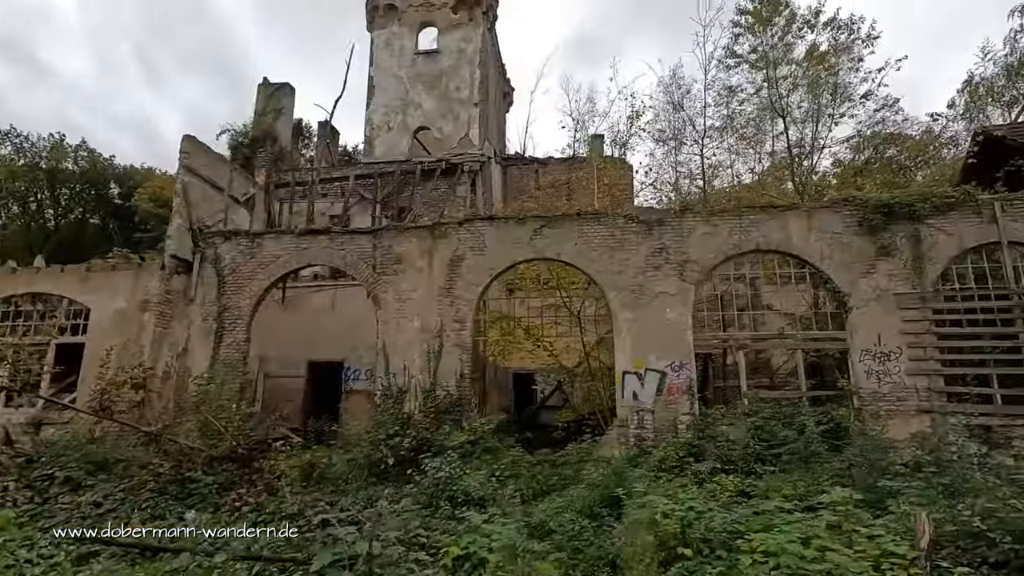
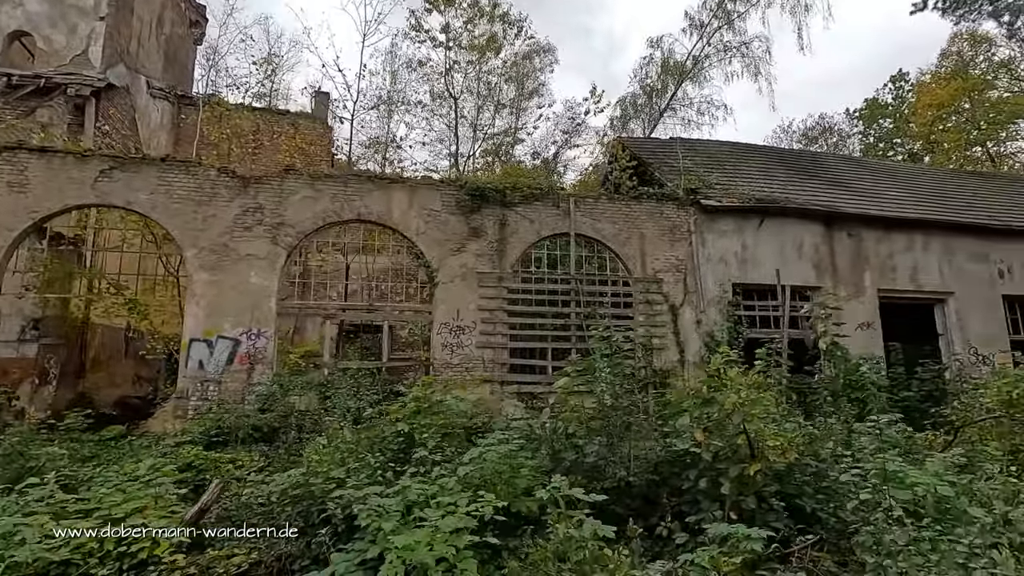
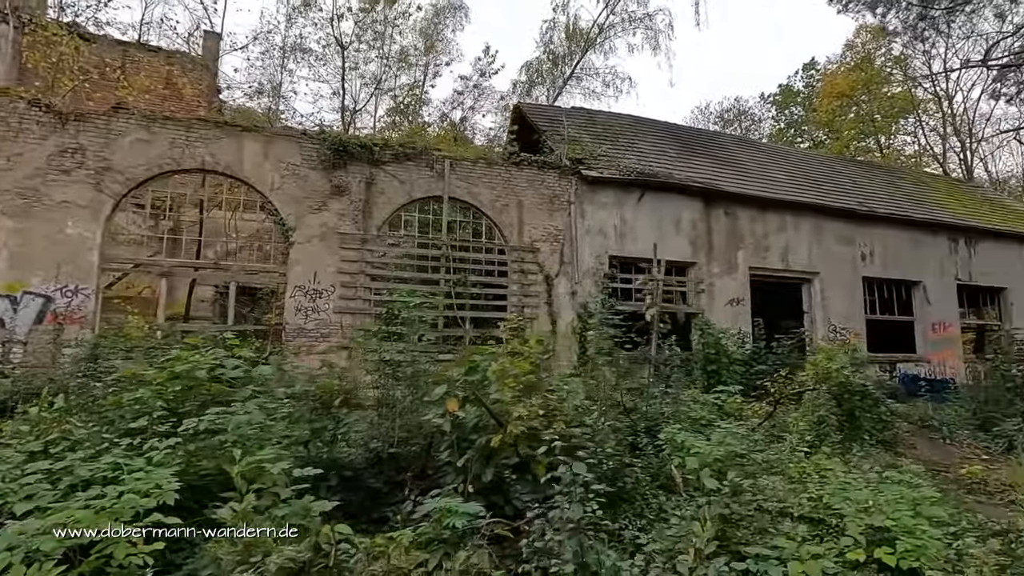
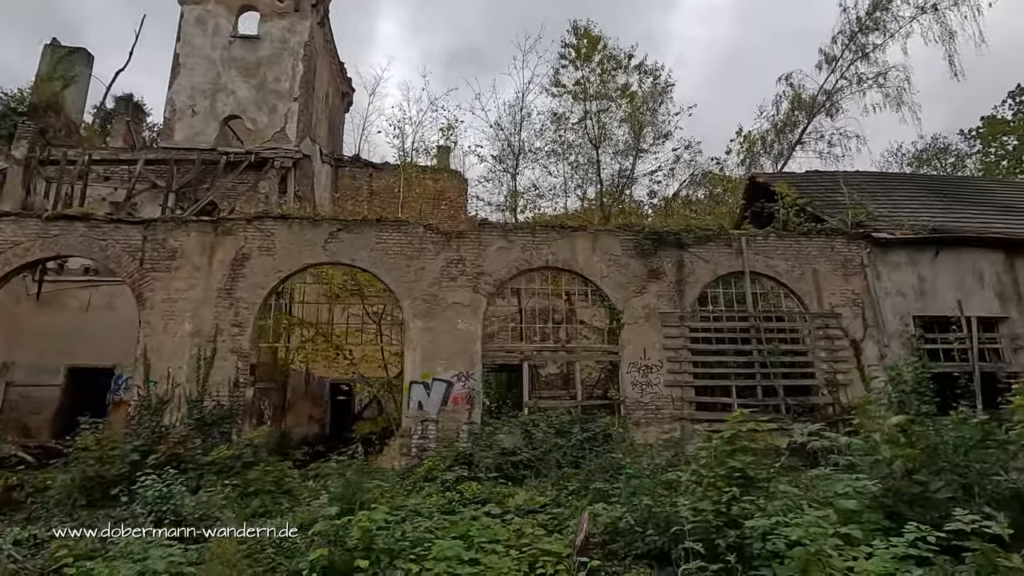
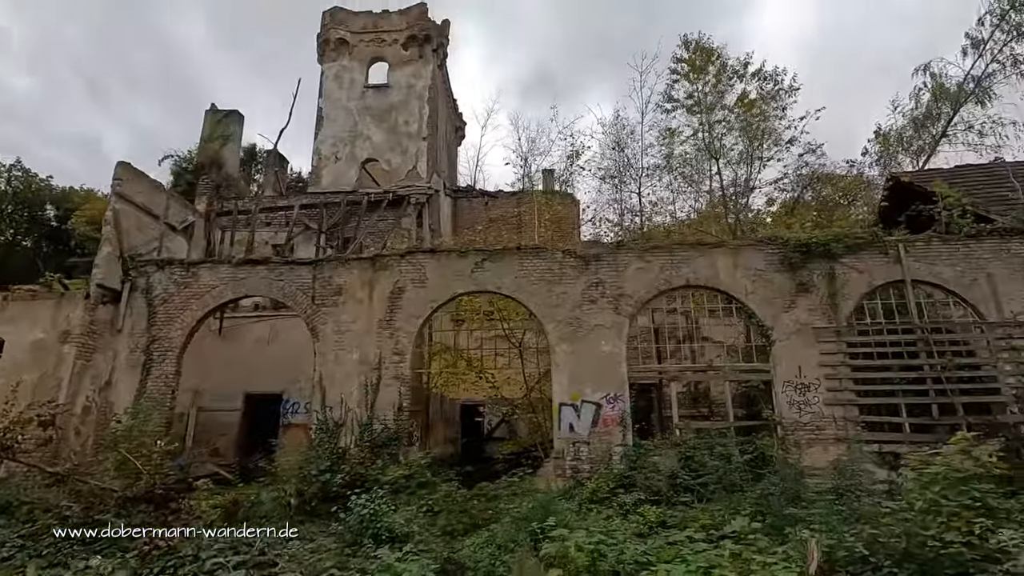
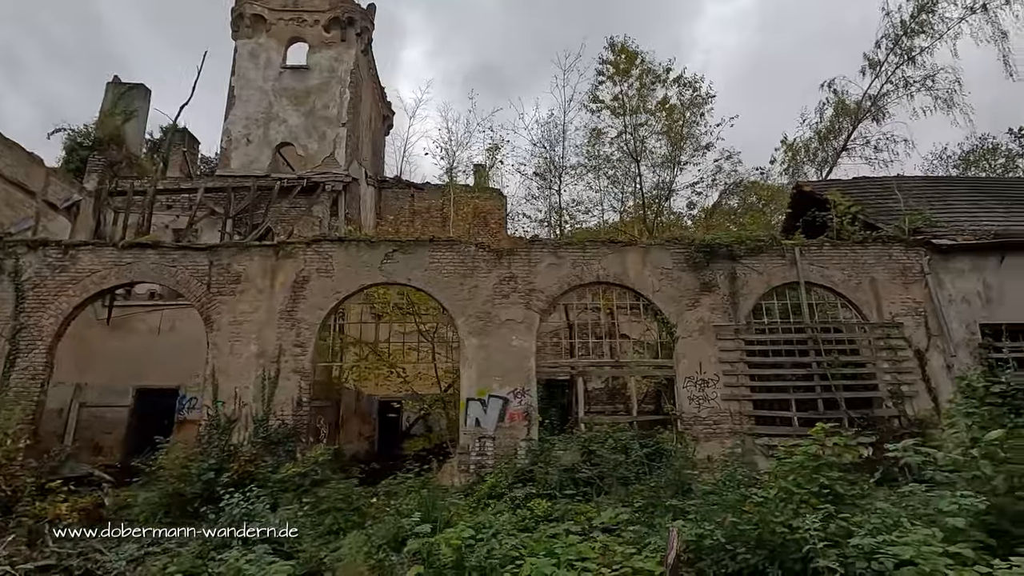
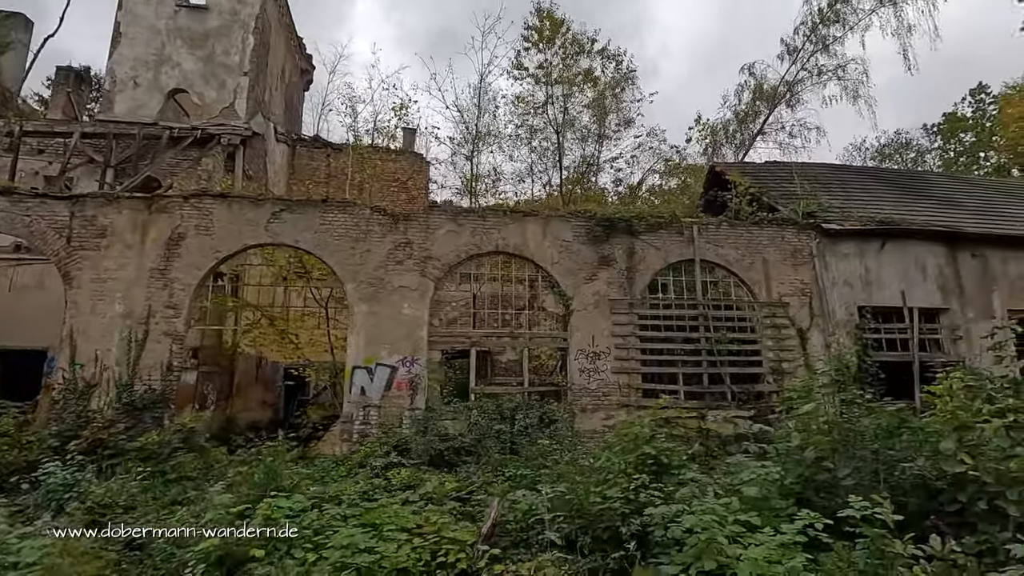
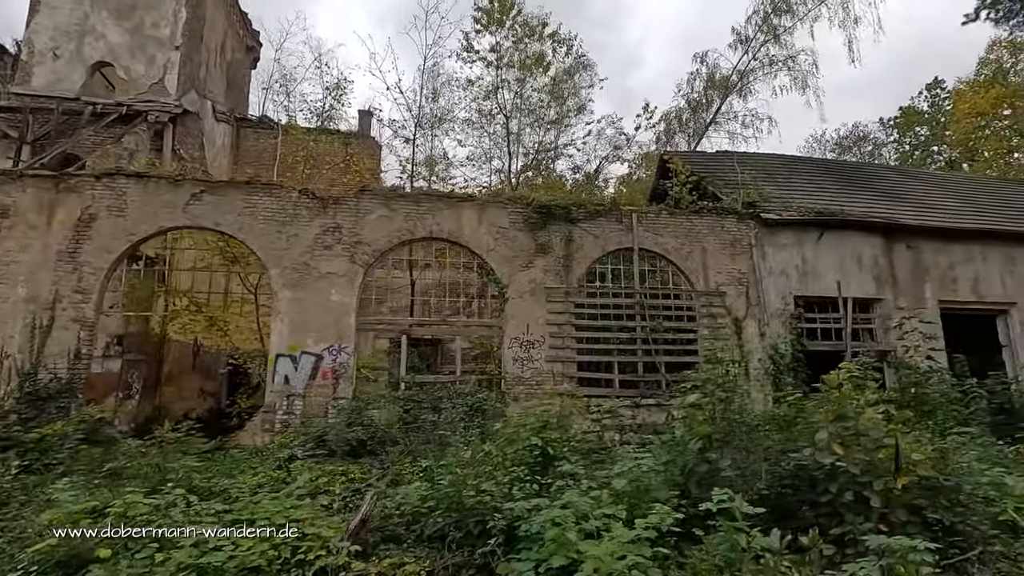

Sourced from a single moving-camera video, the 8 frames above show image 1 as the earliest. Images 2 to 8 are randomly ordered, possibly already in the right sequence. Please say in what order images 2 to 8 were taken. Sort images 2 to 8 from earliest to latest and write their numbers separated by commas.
5, 6, 4, 7, 8, 2, 3
